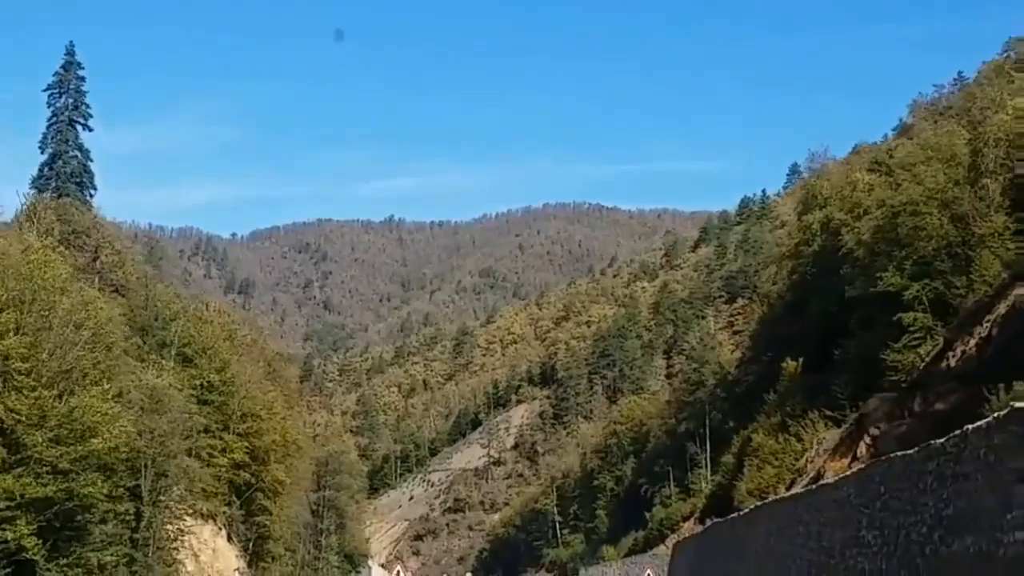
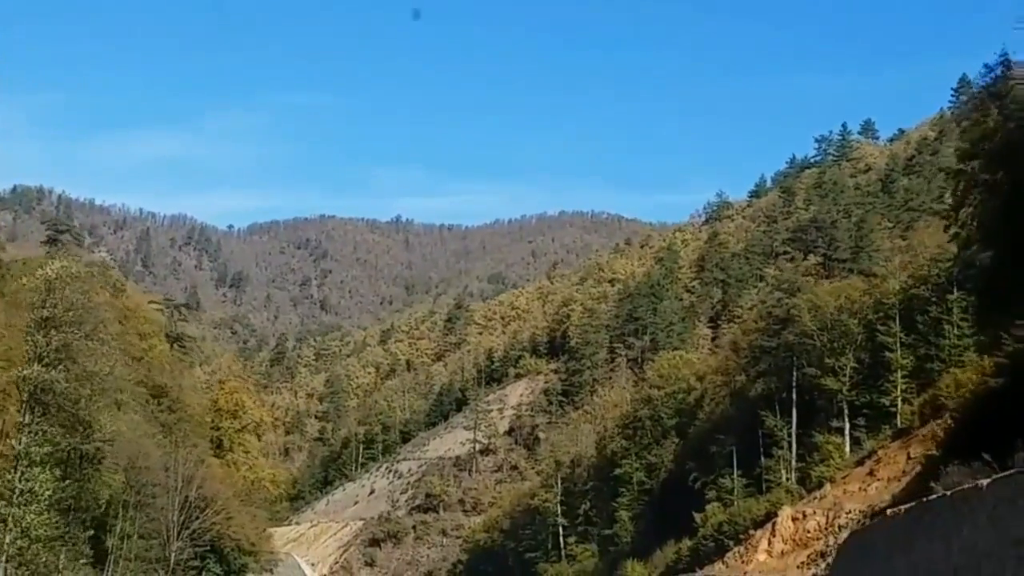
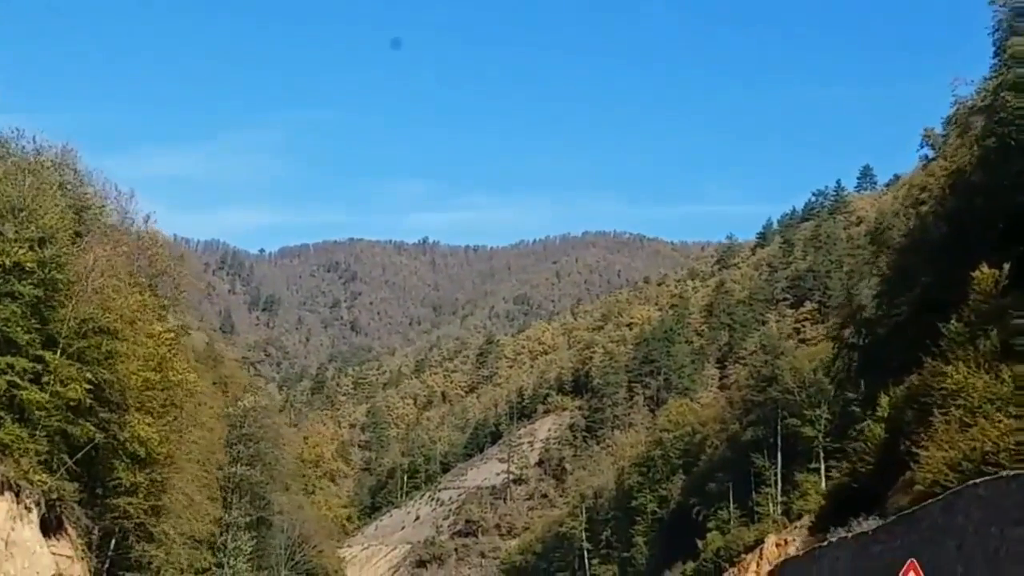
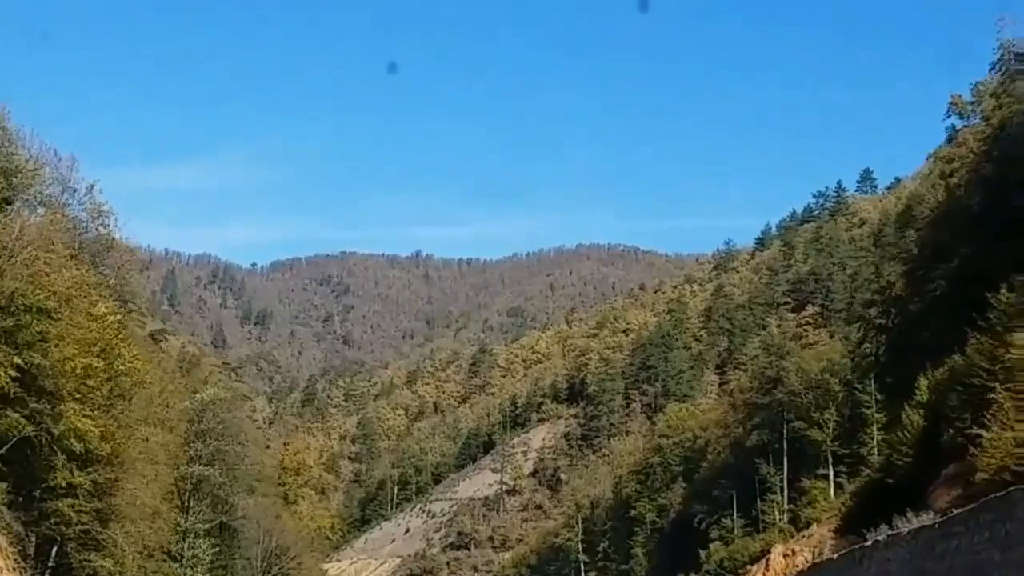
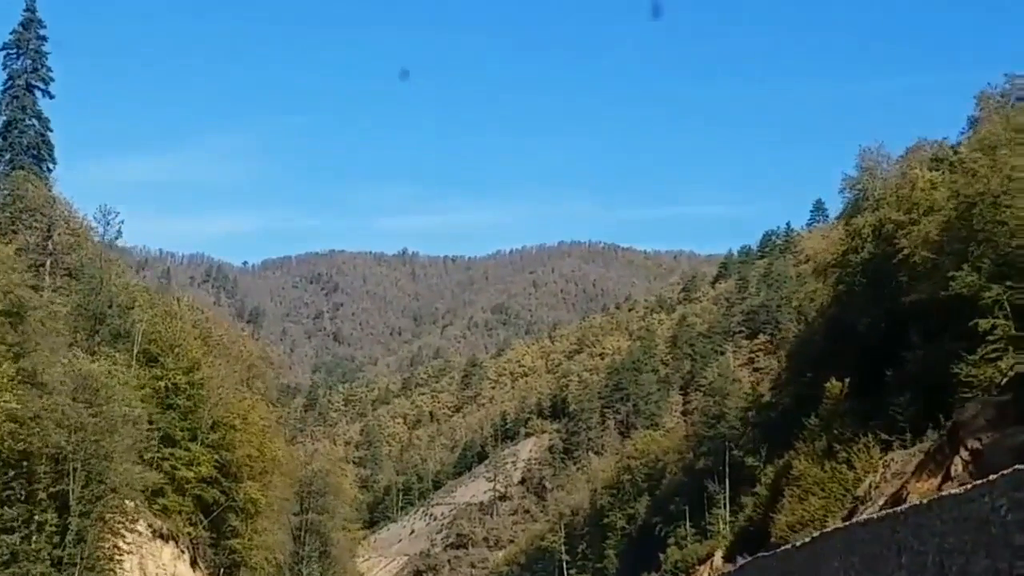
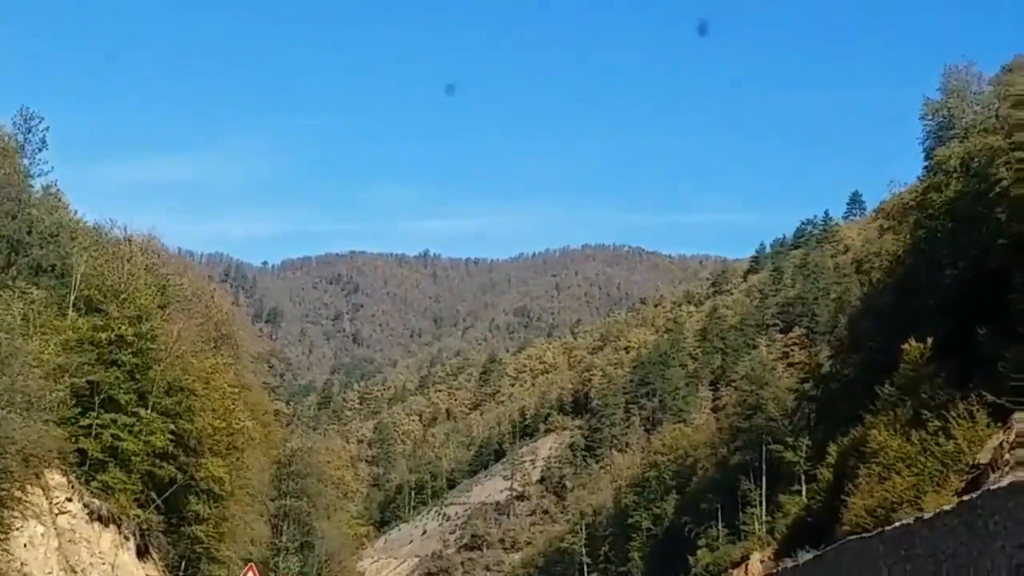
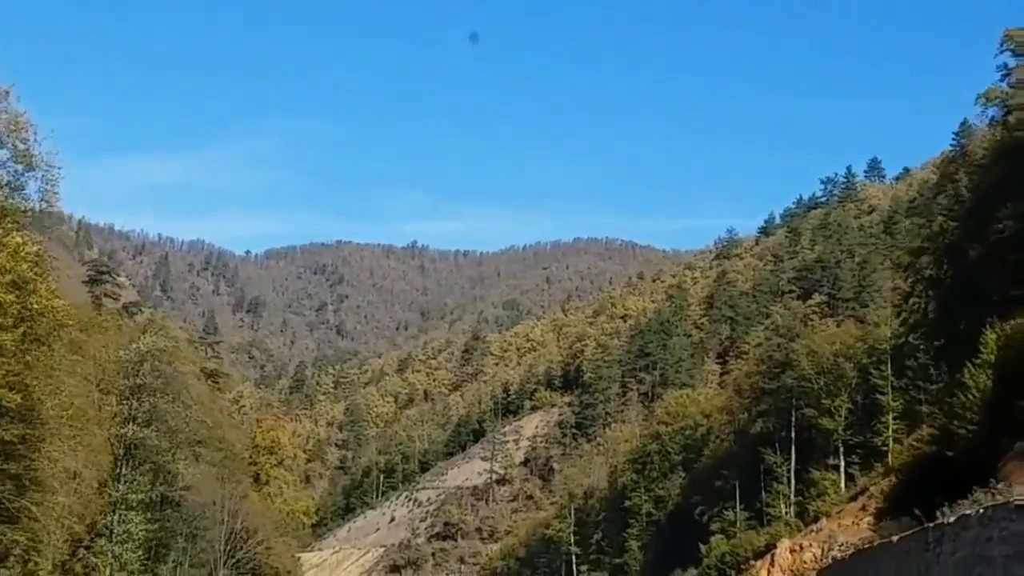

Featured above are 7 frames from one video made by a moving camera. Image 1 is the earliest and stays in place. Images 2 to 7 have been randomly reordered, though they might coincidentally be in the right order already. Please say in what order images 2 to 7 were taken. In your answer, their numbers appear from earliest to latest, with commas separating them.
5, 6, 3, 4, 7, 2
